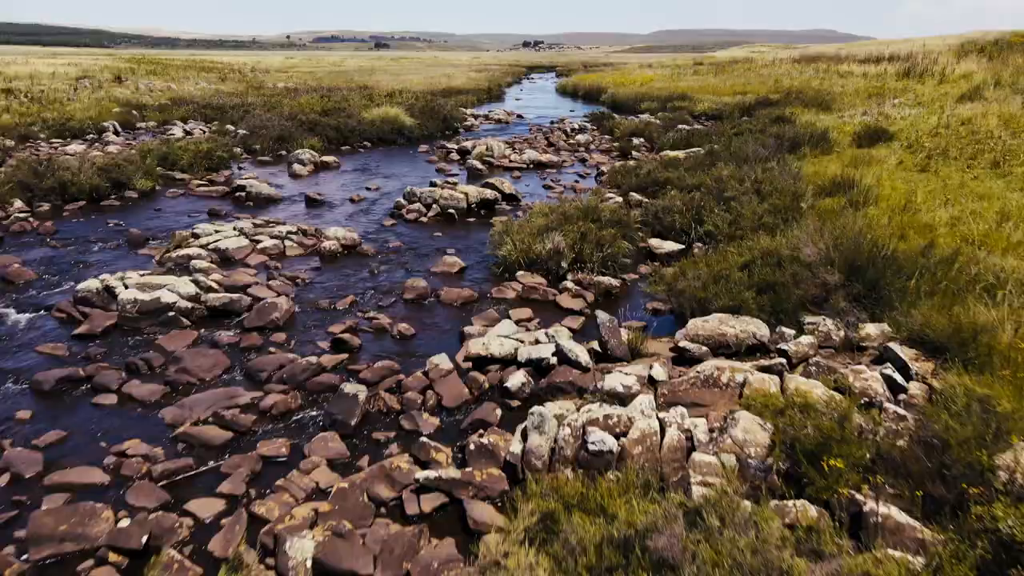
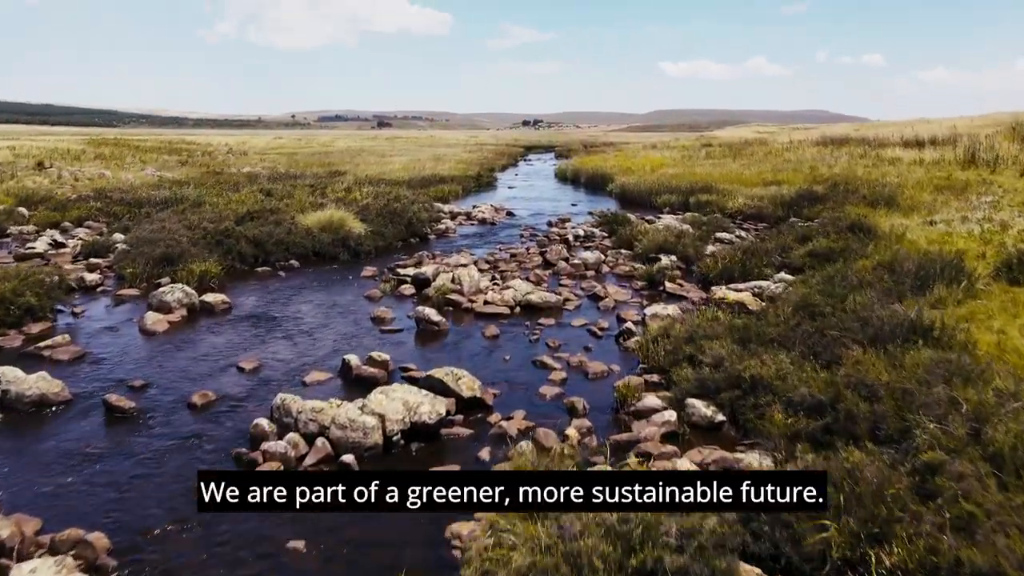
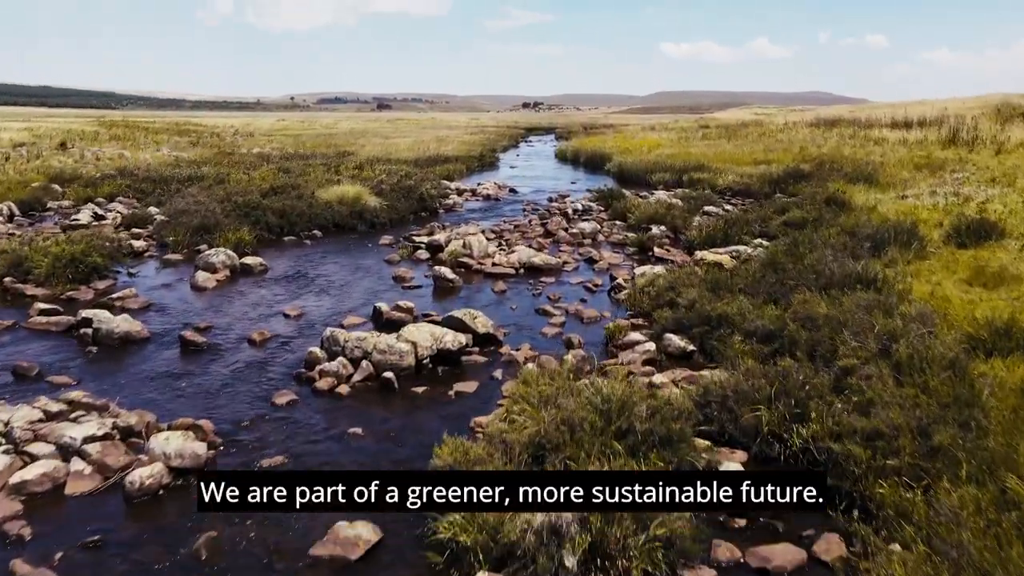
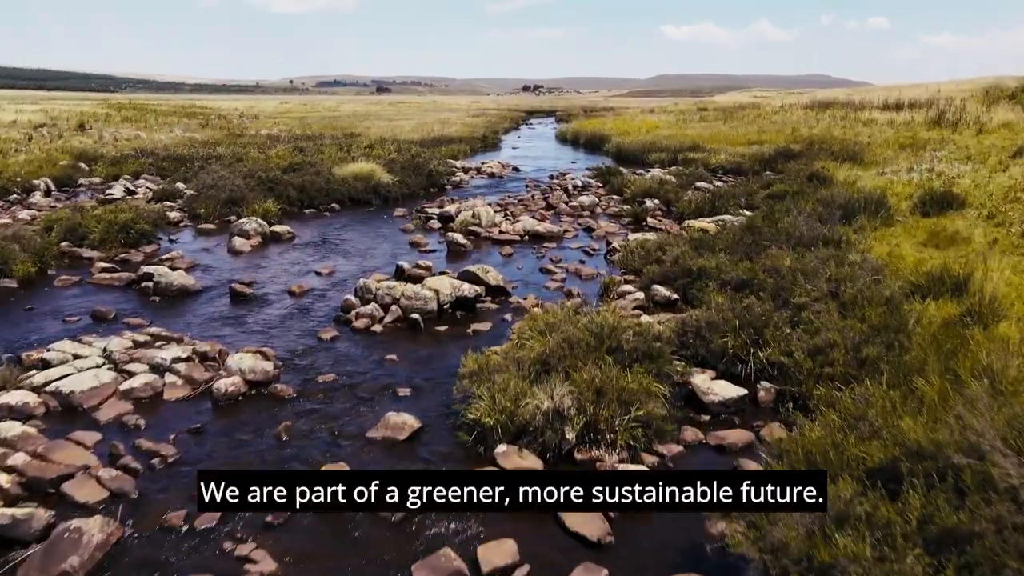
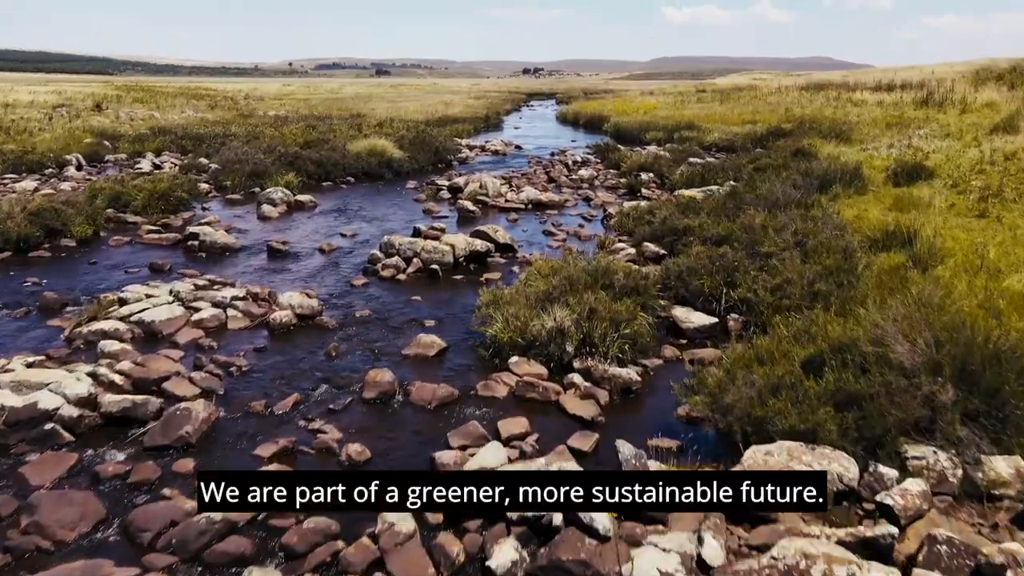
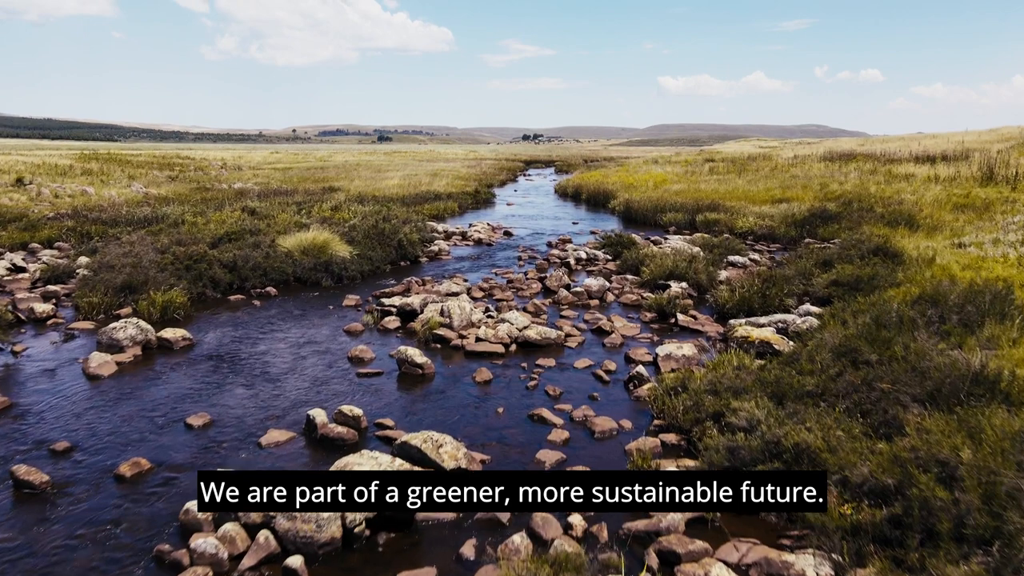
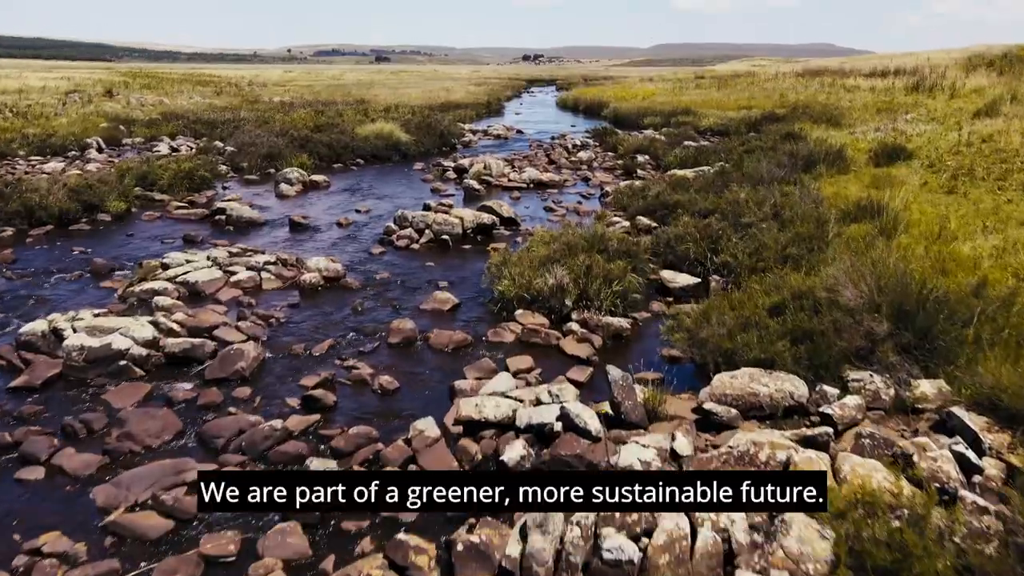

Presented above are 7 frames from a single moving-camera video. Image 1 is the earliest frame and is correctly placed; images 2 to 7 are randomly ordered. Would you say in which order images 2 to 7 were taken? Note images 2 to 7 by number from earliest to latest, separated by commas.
7, 5, 4, 3, 2, 6
